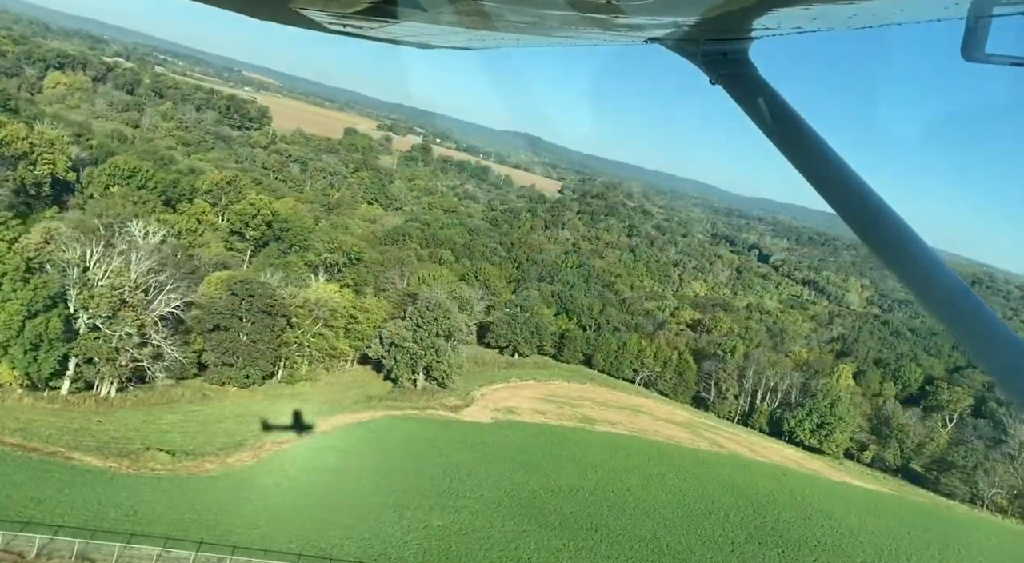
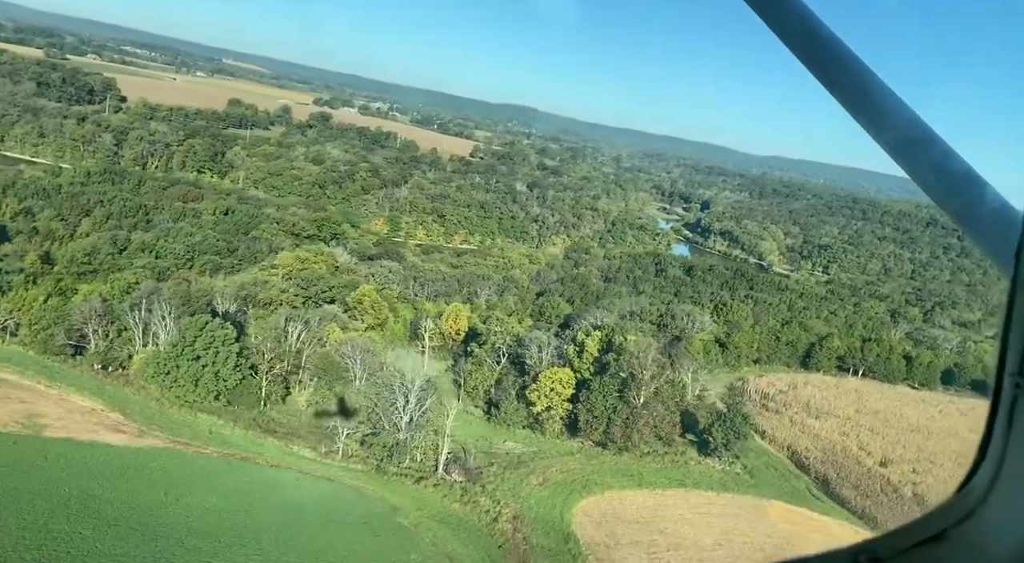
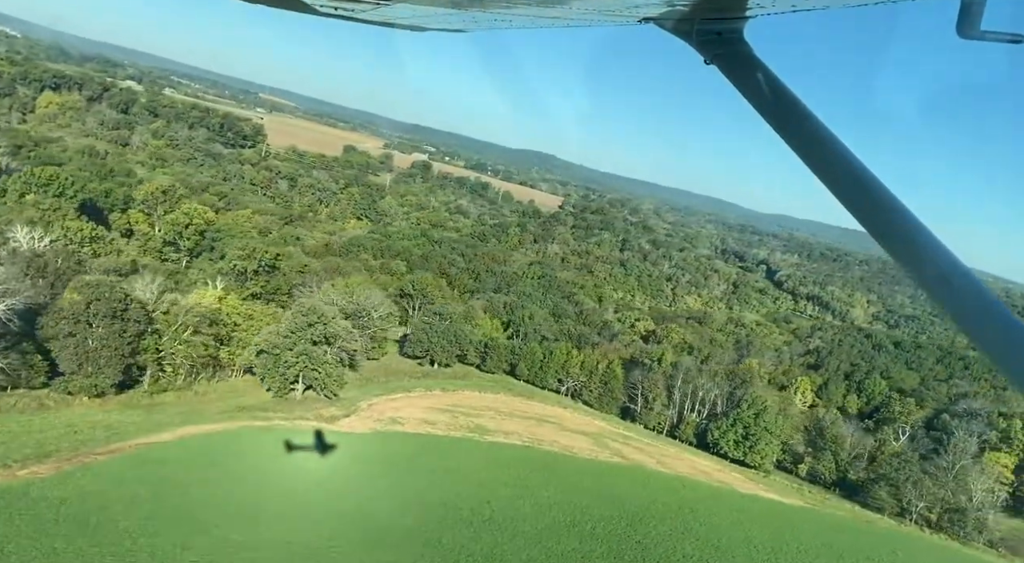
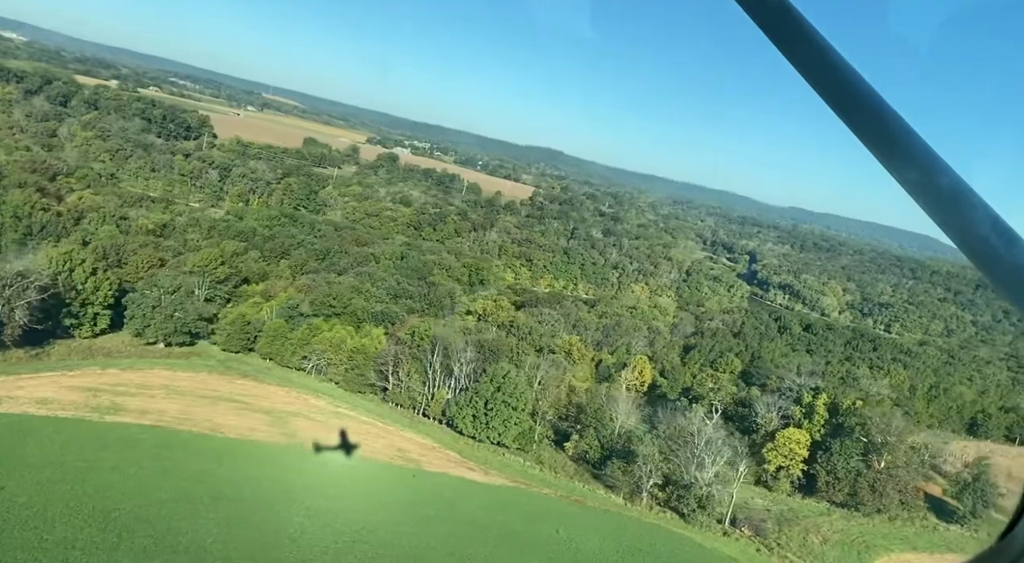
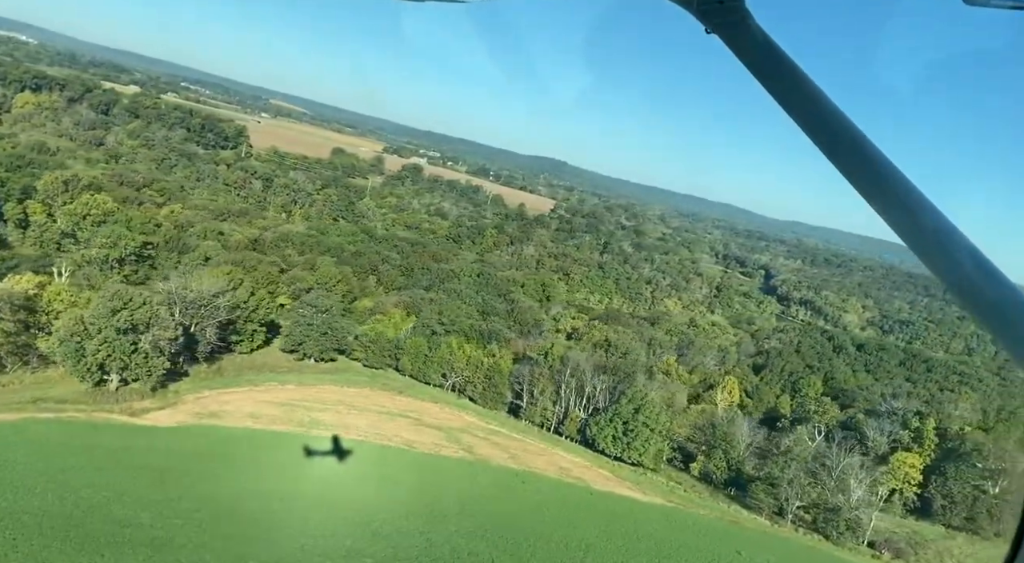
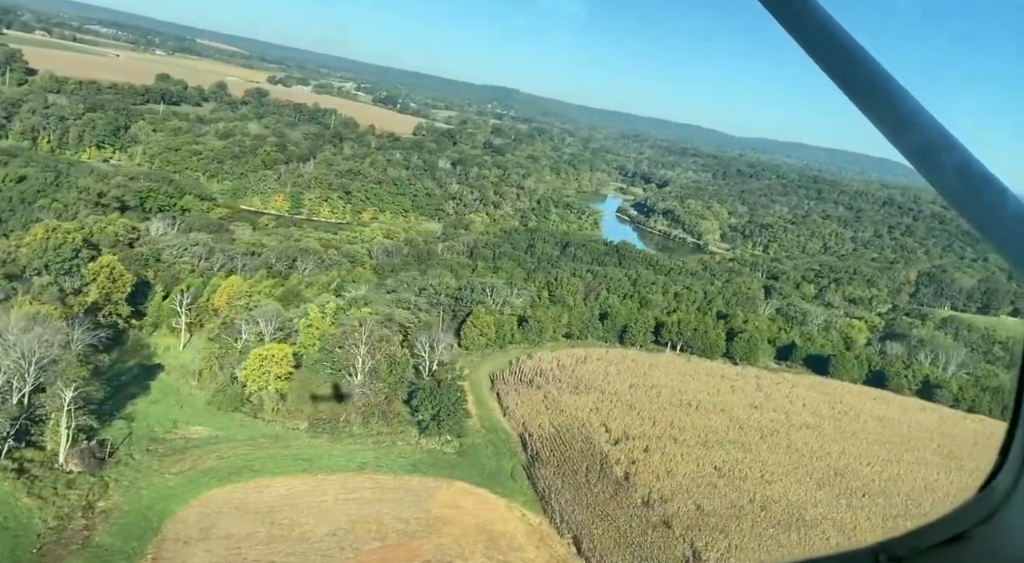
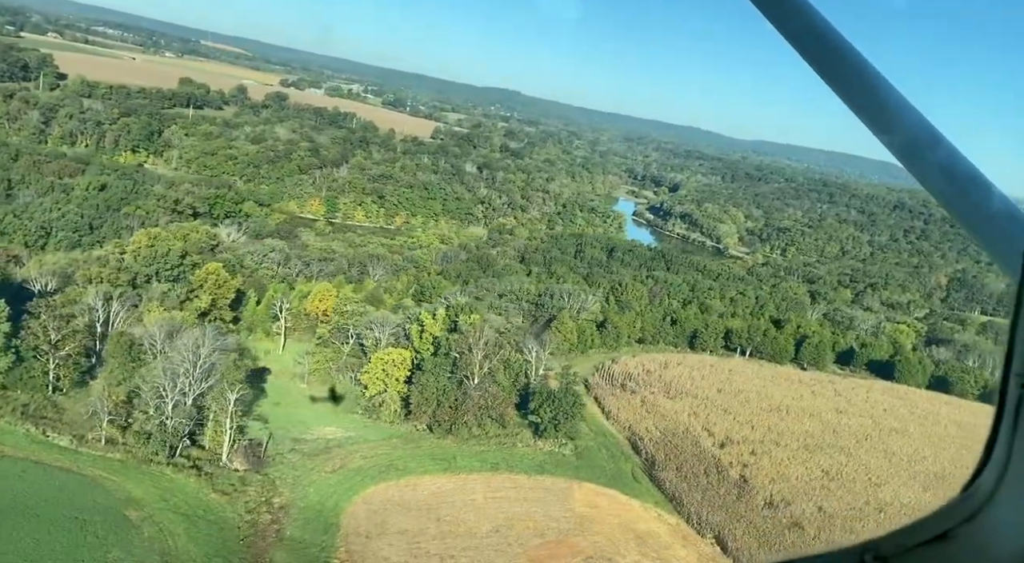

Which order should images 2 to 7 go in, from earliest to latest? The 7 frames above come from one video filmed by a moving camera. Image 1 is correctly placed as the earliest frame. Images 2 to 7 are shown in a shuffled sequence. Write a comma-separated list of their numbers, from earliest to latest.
3, 5, 4, 2, 7, 6
